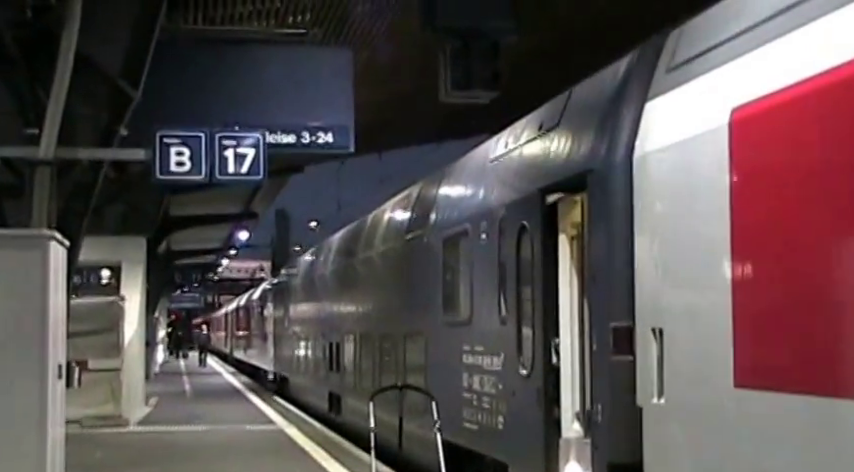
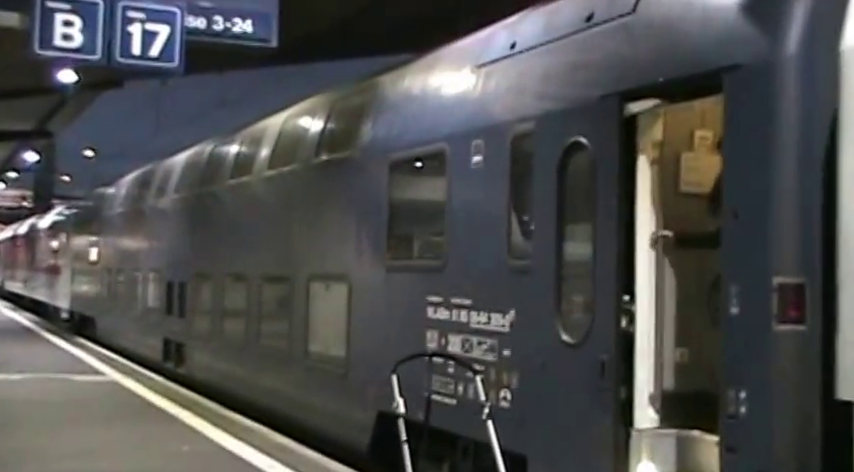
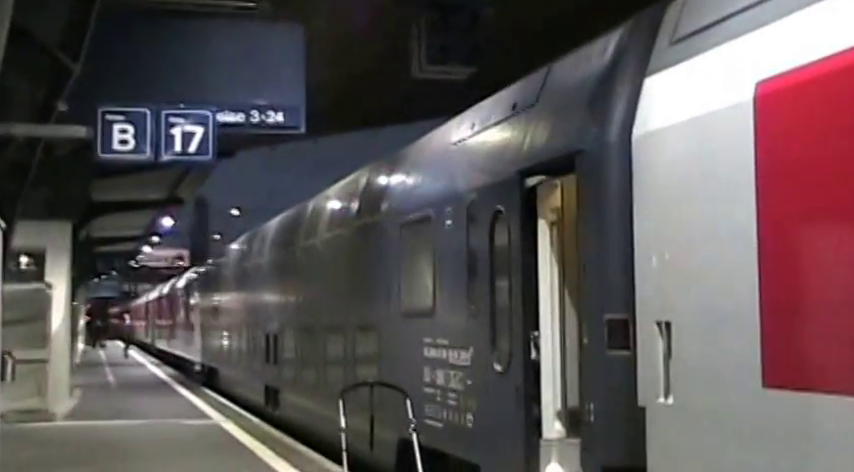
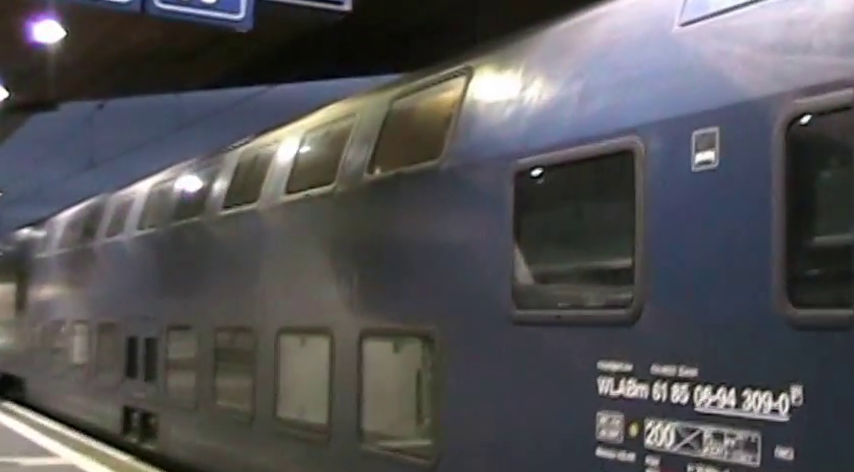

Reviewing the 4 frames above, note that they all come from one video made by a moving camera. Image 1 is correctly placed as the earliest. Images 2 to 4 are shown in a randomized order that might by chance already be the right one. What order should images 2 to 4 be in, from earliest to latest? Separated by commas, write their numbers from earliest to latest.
3, 2, 4
